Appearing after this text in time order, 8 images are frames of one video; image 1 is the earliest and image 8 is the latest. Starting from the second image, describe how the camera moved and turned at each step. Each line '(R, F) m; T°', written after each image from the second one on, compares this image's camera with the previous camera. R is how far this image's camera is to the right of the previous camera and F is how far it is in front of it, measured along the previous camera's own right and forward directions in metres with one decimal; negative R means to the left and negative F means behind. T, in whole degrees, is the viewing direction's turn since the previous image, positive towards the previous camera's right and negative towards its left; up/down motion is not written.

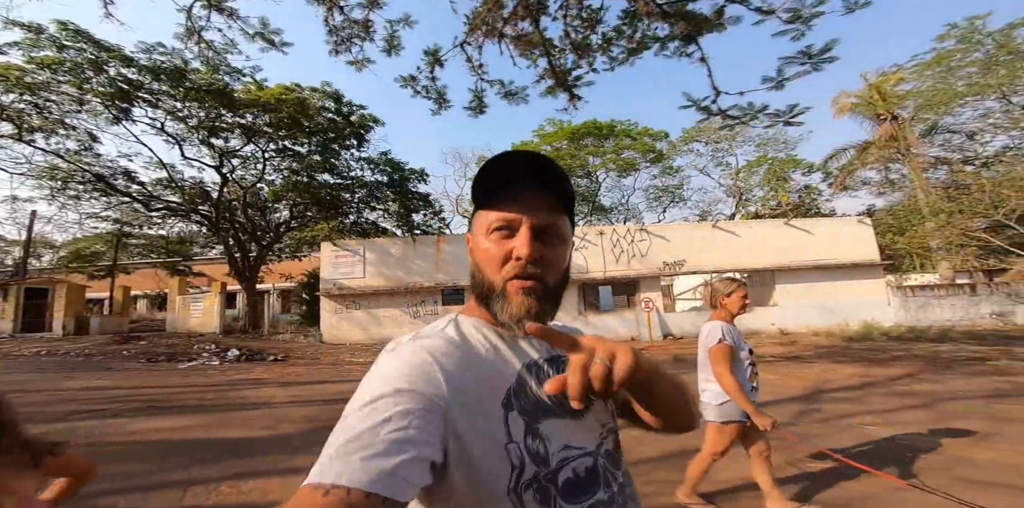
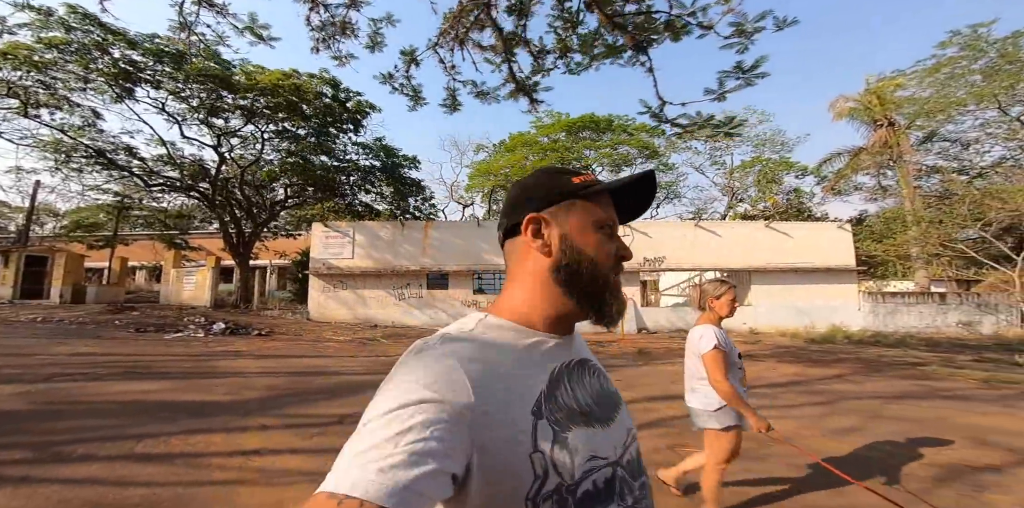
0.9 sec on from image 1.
(+0.8, -0.5) m; 0°
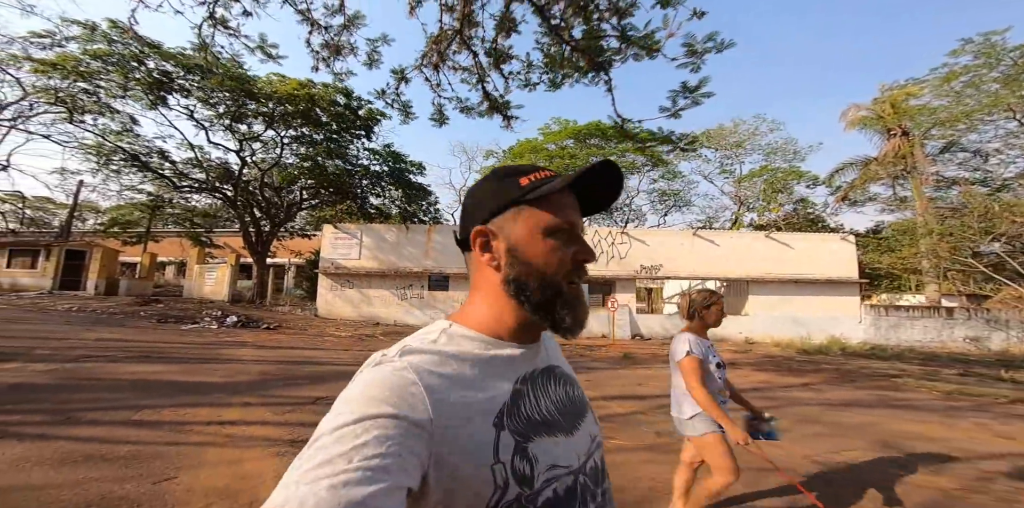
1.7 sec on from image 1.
(+0.9, -0.5) m; -3°
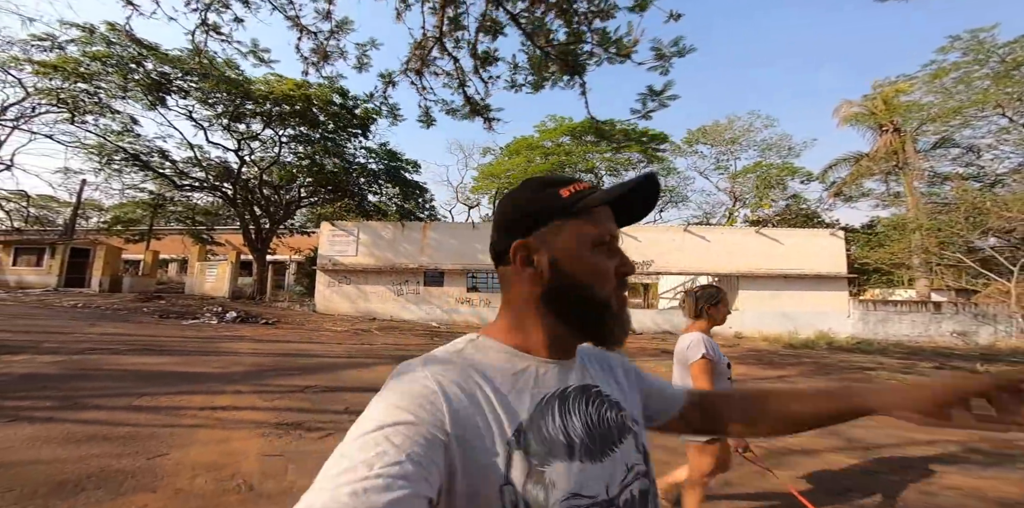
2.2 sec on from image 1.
(+0.4, -0.3) m; 0°
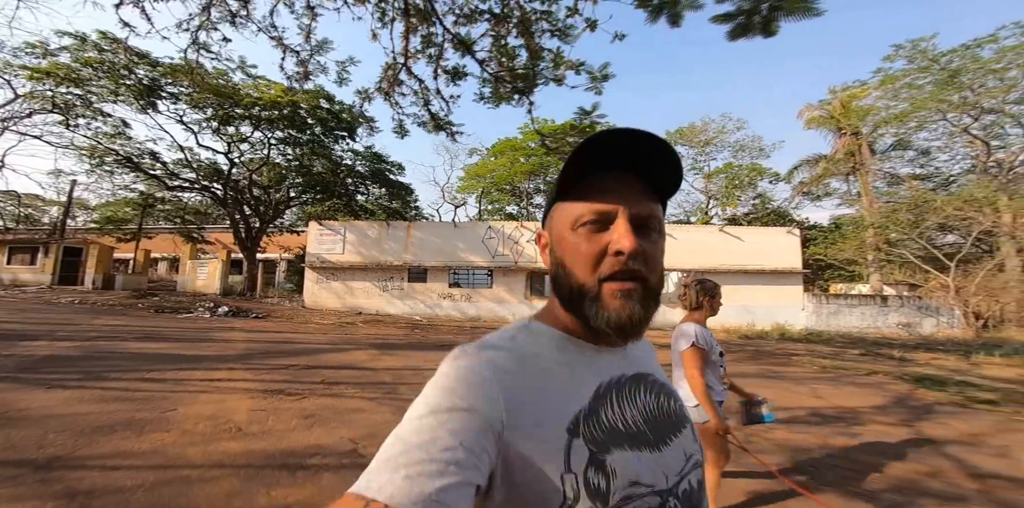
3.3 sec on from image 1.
(+0.7, -1.1) m; +1°
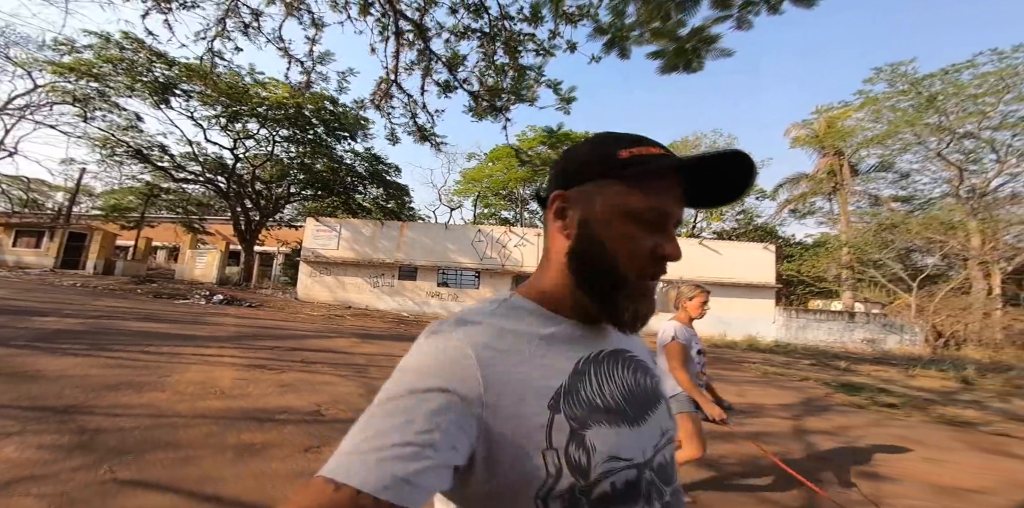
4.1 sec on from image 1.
(+0.7, -0.8) m; 0°
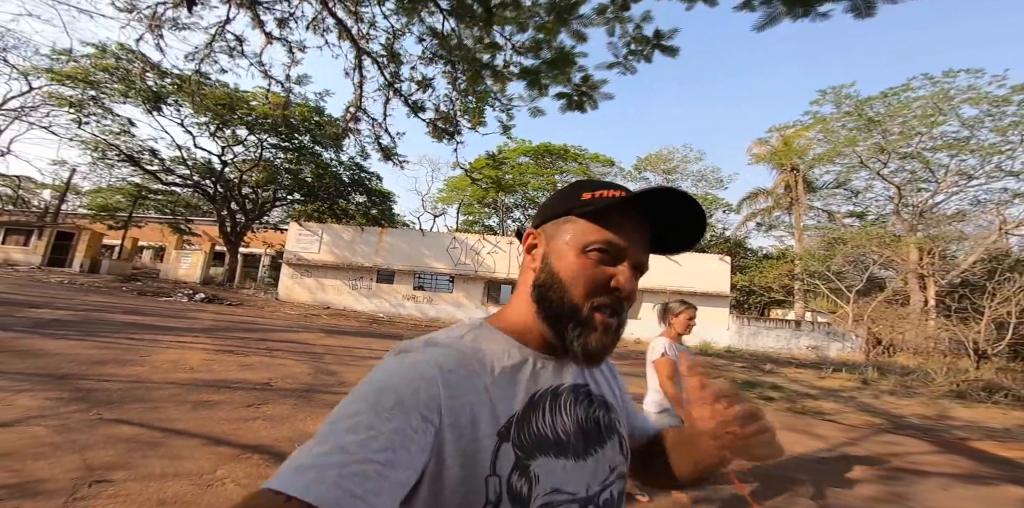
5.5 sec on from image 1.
(+1.1, -1.2) m; +1°
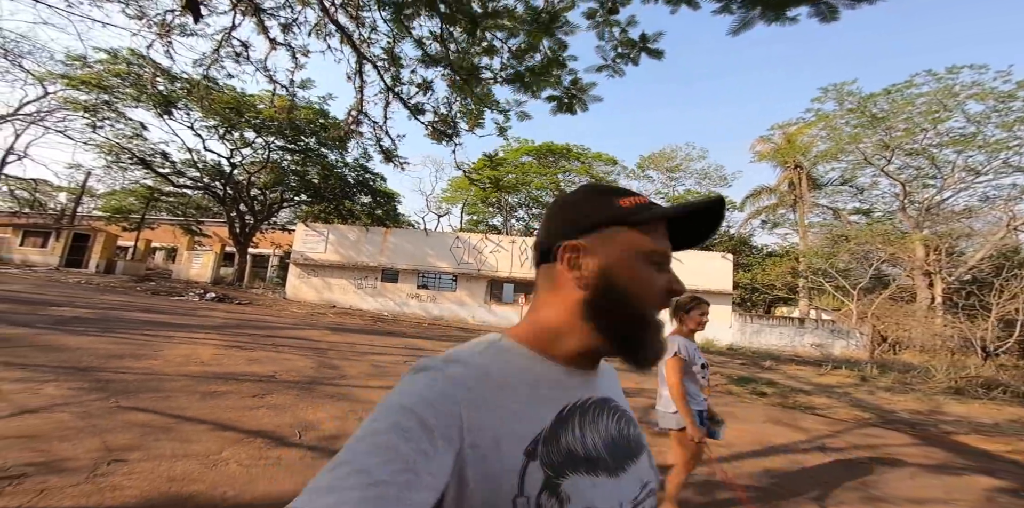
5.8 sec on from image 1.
(+0.2, -0.2) m; -1°
